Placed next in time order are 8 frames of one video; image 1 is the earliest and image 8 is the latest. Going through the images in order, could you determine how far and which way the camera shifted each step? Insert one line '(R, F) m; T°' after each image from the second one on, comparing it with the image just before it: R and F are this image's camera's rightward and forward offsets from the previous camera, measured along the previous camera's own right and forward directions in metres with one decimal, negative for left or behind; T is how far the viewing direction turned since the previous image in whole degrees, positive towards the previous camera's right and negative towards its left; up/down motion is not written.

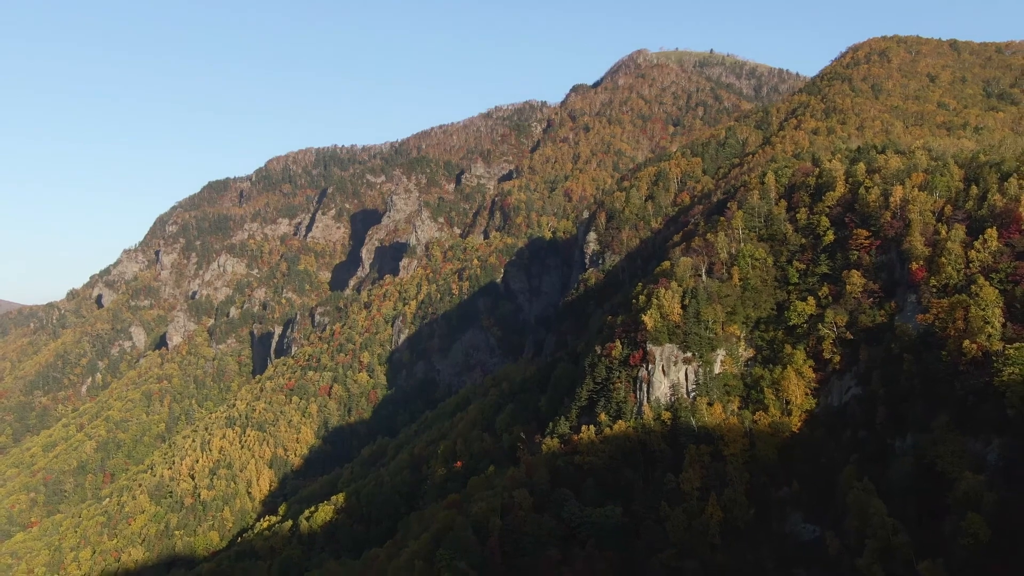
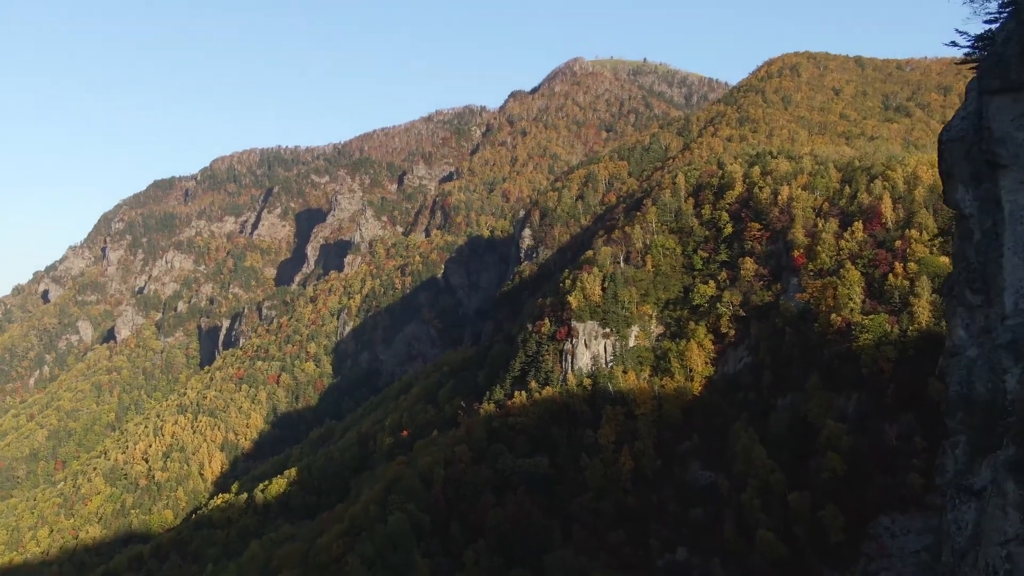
(-0.3, -10.8) m; +4°
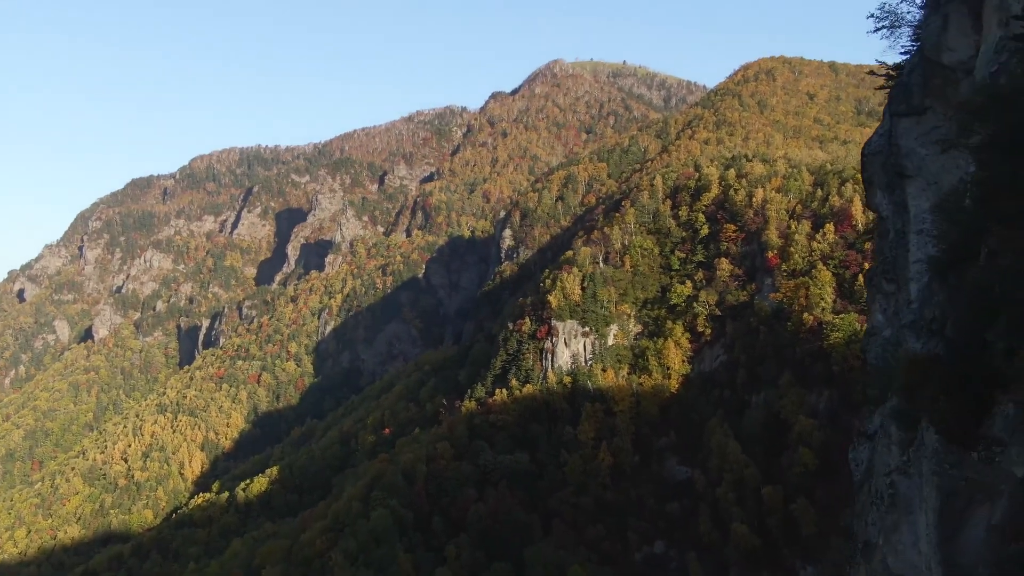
(-0.2, -1.6) m; +1°
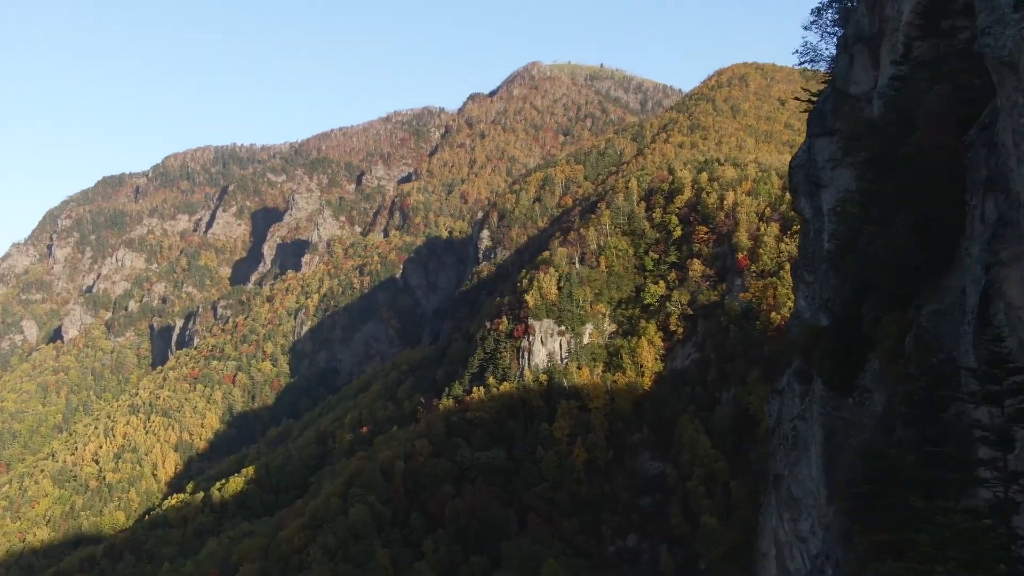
(-0.1, -1.7) m; +1°
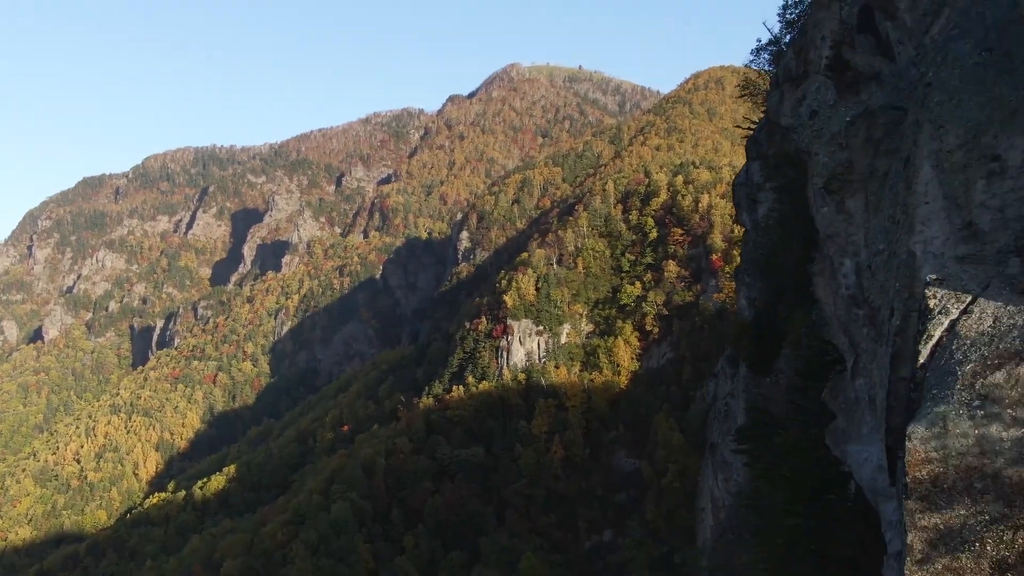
(+0.1, -1.6) m; +1°
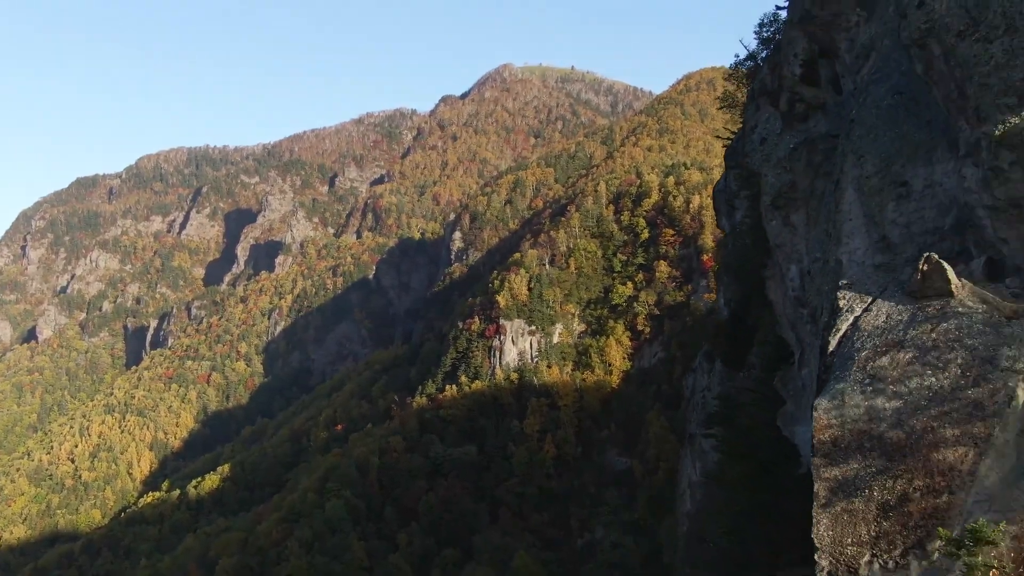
(0.0, -0.8) m; 0°
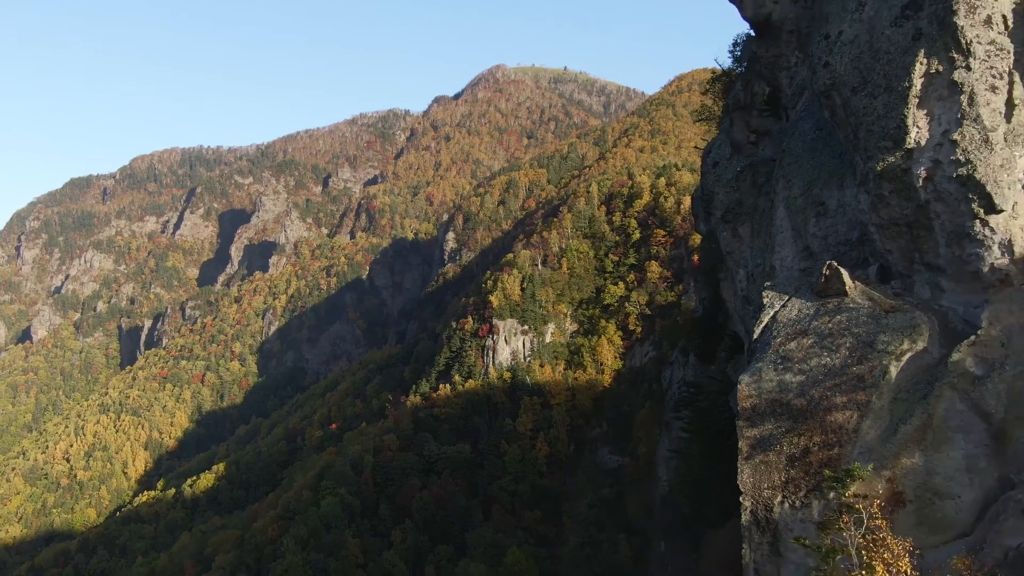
(0.0, -1.0) m; 0°
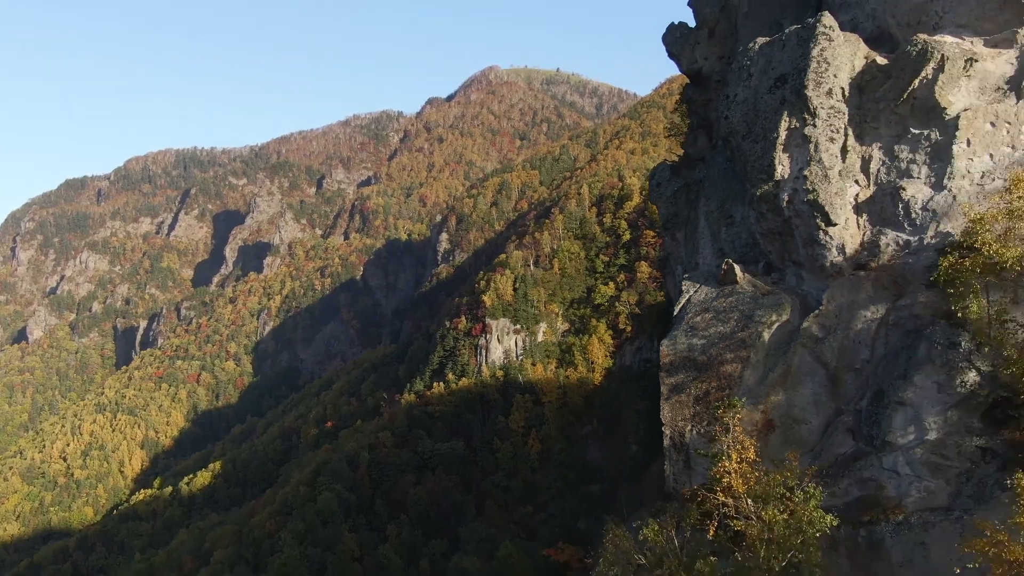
(0.0, -1.9) m; 0°
